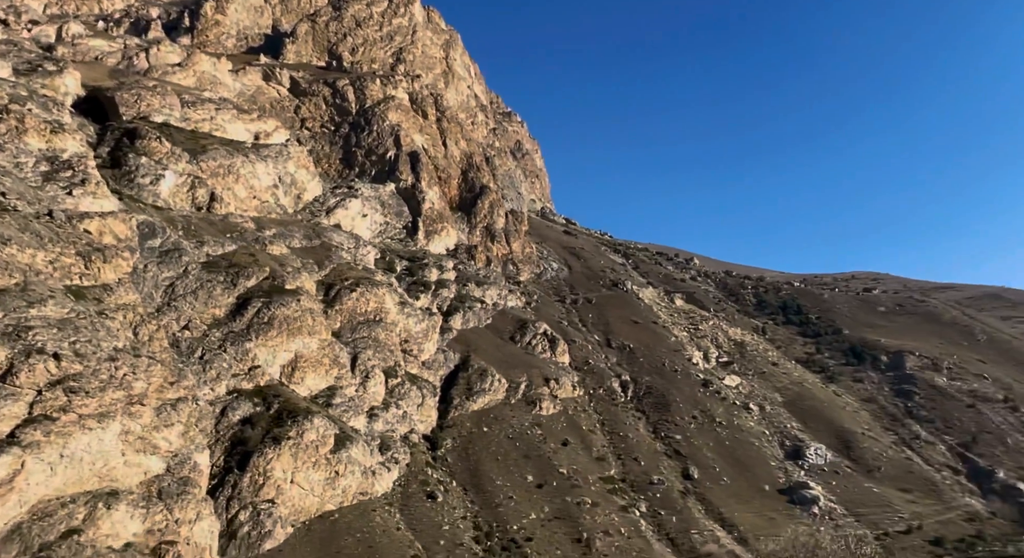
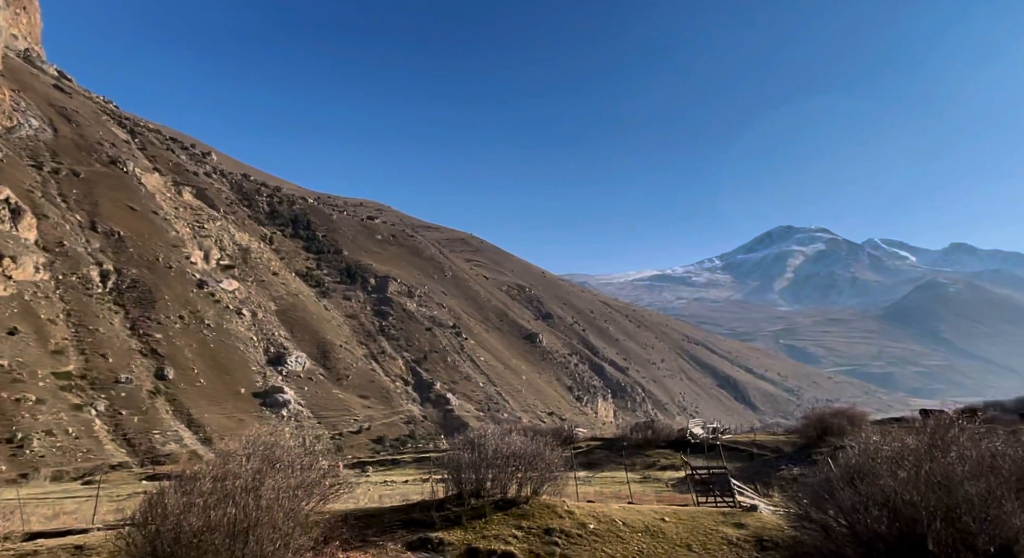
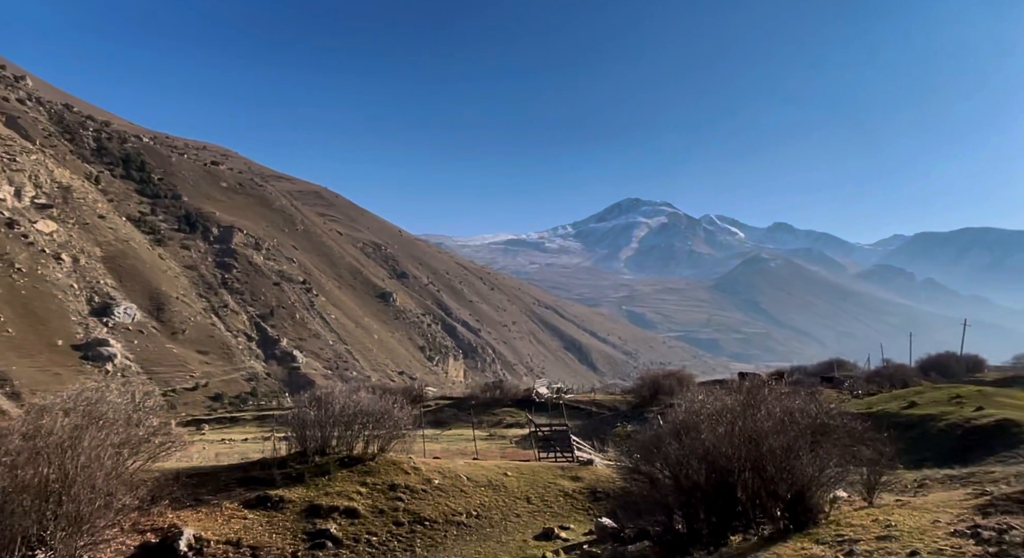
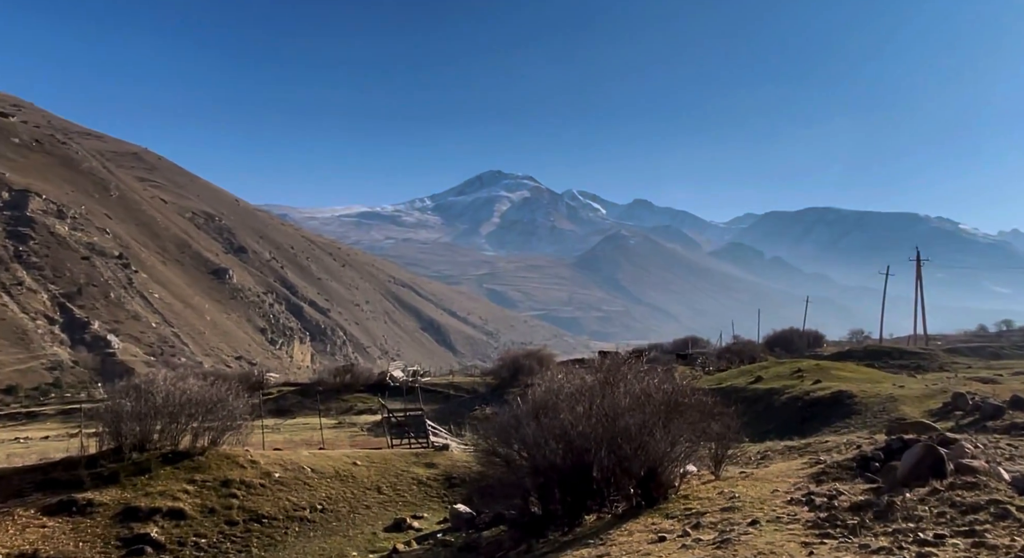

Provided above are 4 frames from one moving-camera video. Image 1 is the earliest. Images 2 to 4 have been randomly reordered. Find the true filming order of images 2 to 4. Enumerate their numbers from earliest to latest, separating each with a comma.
2, 3, 4
